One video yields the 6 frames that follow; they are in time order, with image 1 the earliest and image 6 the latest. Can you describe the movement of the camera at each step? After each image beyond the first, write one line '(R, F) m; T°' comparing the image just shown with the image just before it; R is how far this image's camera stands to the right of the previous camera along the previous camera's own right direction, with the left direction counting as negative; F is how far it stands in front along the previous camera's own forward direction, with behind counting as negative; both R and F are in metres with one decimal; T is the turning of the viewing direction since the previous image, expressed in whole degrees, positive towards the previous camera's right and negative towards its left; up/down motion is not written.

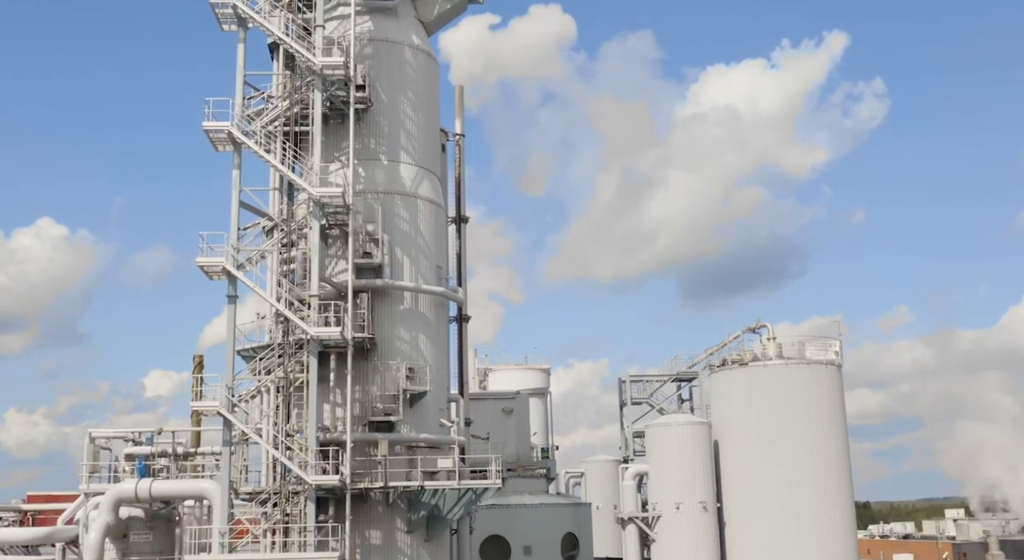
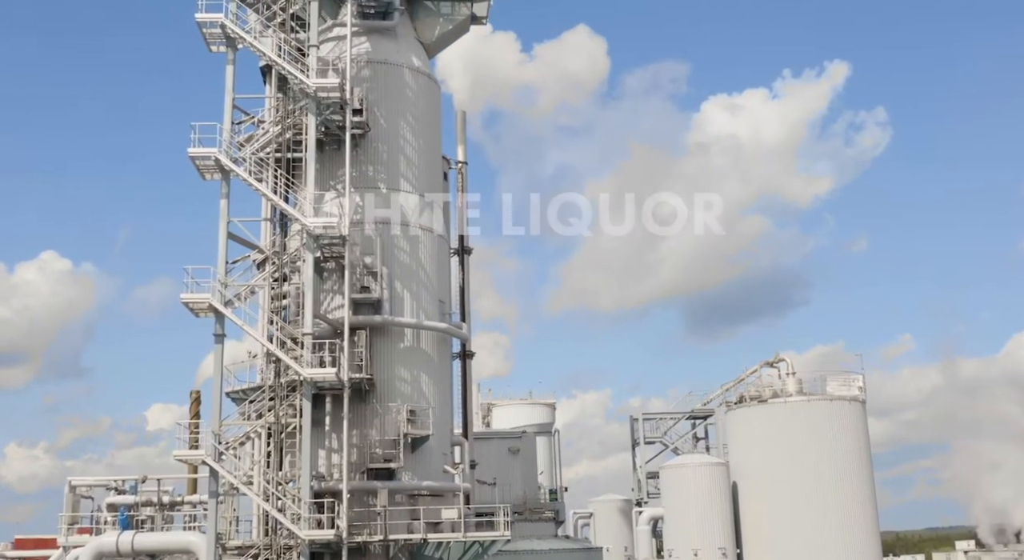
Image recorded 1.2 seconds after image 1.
(-0.2, +2.8) m; 0°
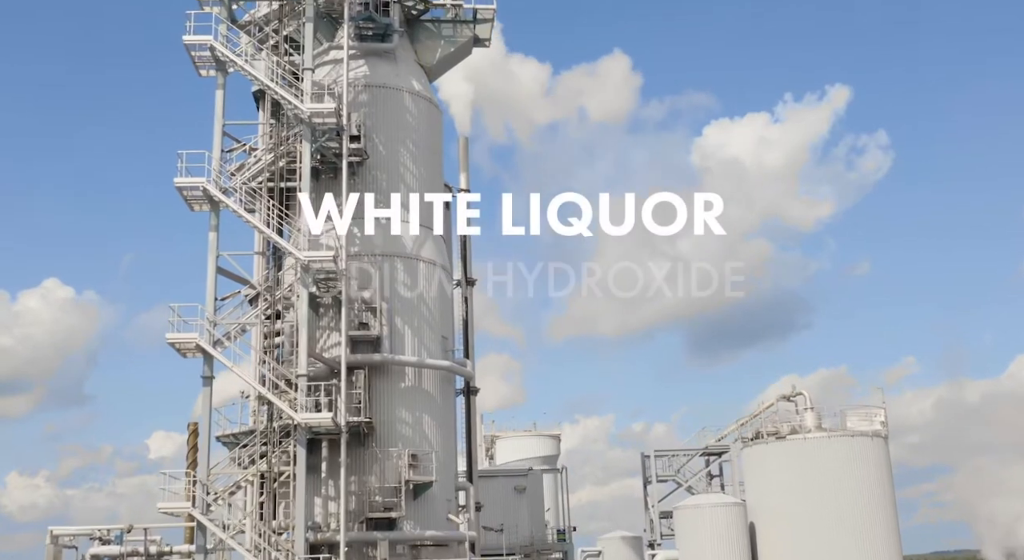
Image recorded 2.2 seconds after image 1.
(-0.2, +2.3) m; 0°
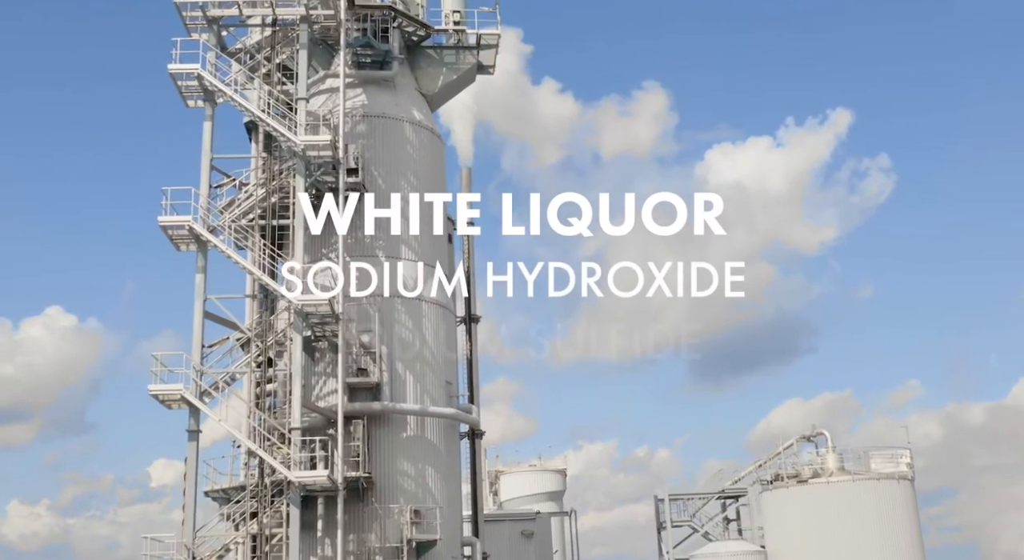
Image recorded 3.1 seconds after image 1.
(-0.2, +2.4) m; 0°
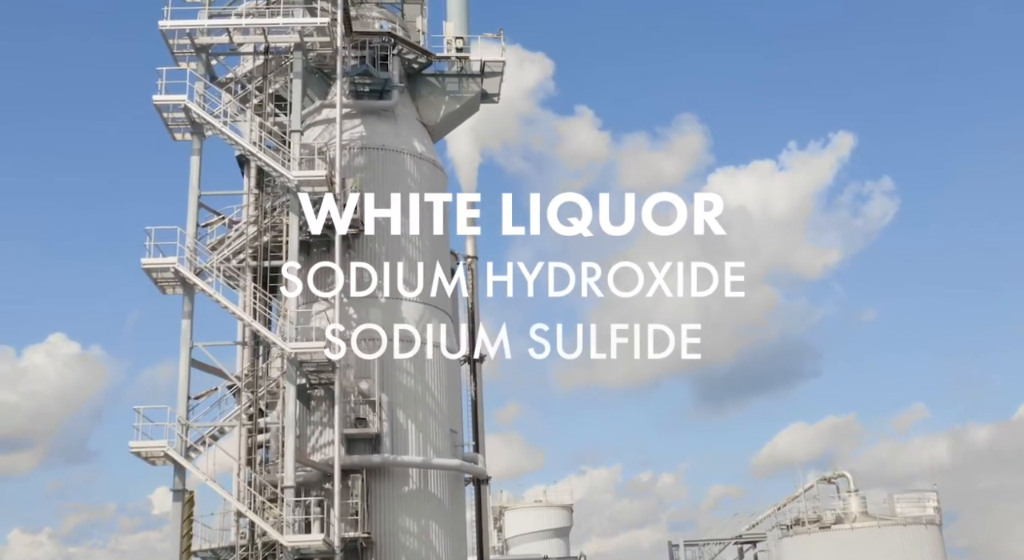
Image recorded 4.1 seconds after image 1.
(-0.2, +2.2) m; 0°
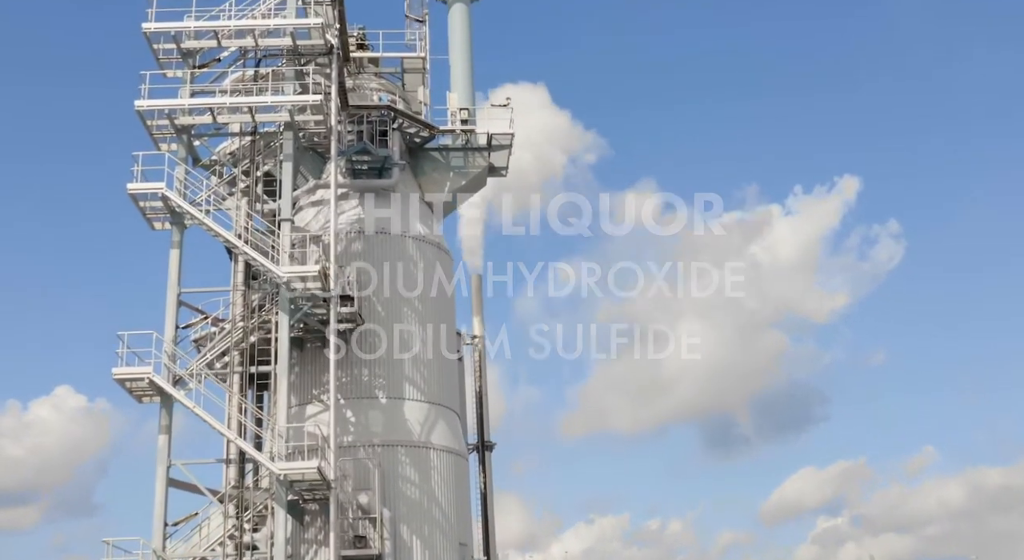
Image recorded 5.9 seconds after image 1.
(-0.2, +3.1) m; 0°
